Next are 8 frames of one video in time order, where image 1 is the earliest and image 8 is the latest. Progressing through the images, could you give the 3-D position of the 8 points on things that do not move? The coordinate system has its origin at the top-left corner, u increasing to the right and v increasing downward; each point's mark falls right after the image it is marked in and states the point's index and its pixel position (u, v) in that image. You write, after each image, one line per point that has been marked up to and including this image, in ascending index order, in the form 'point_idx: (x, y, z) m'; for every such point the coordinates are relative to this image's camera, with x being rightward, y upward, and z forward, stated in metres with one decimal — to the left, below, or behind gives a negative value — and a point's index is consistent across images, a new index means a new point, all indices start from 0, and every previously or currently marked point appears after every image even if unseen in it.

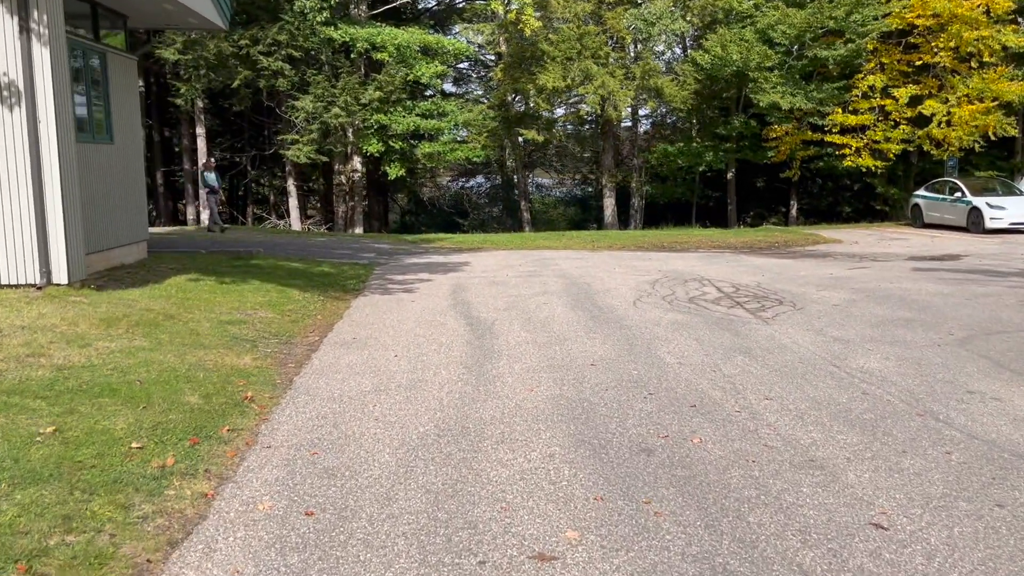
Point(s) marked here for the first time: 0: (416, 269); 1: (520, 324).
0: (-1.5, +0.3, +13.1) m
1: (+0.1, -0.4, +8.2) m
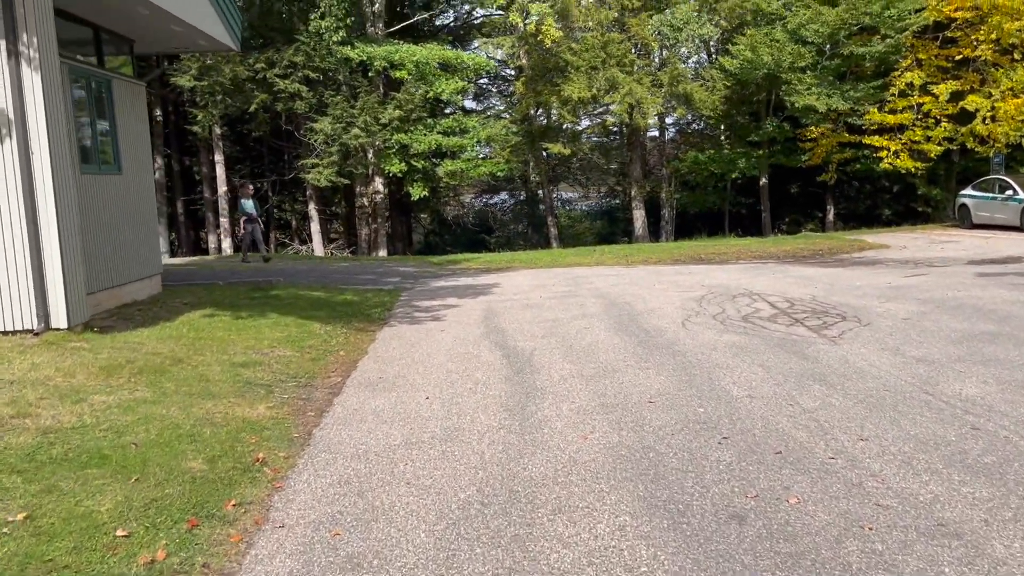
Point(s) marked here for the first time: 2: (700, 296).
0: (-1.0, -0.1, +12.4) m
1: (+0.4, -0.6, +7.5) m
2: (+2.5, -0.1, +11.0) m
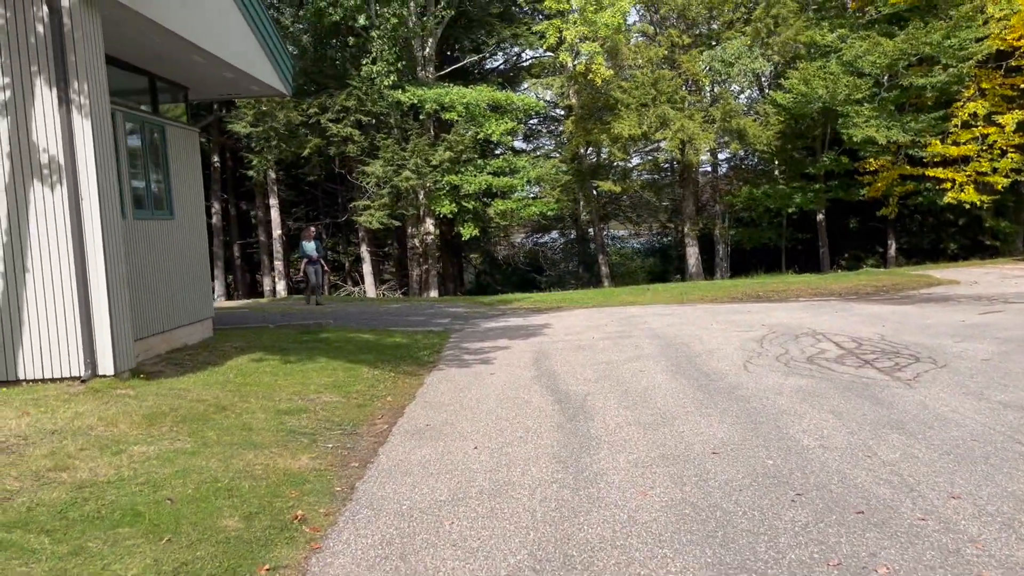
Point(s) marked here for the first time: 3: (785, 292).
0: (-0.2, -0.7, +12.2) m
1: (+0.9, -0.9, +7.1) m
2: (+3.1, -0.6, +10.6) m
3: (+5.4, -0.1, +16.8) m
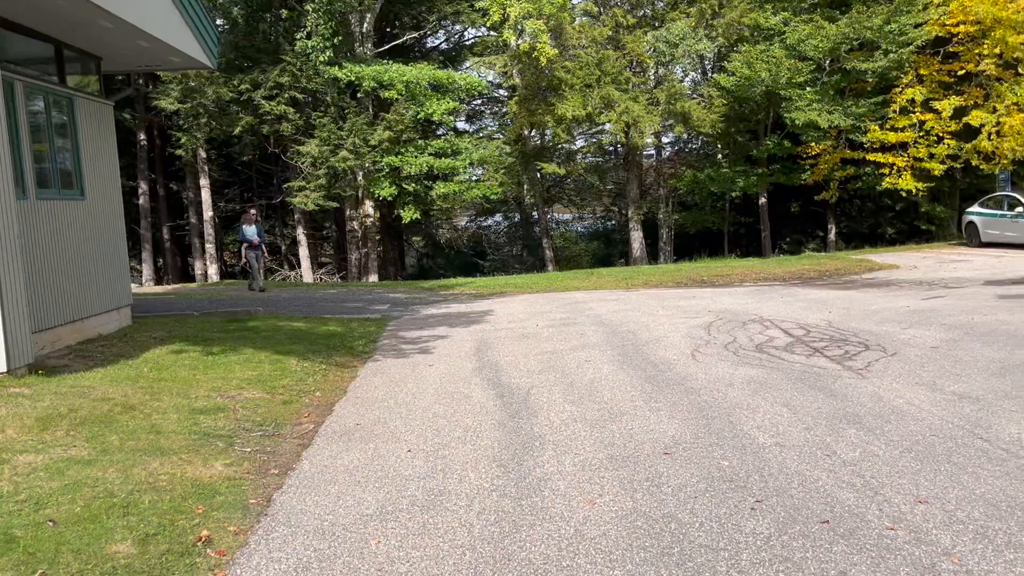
0: (-1.1, -0.5, +11.7) m
1: (+0.4, -0.8, +6.7) m
2: (+2.4, -0.4, +10.3) m
3: (+4.3, +0.2, +16.7) m
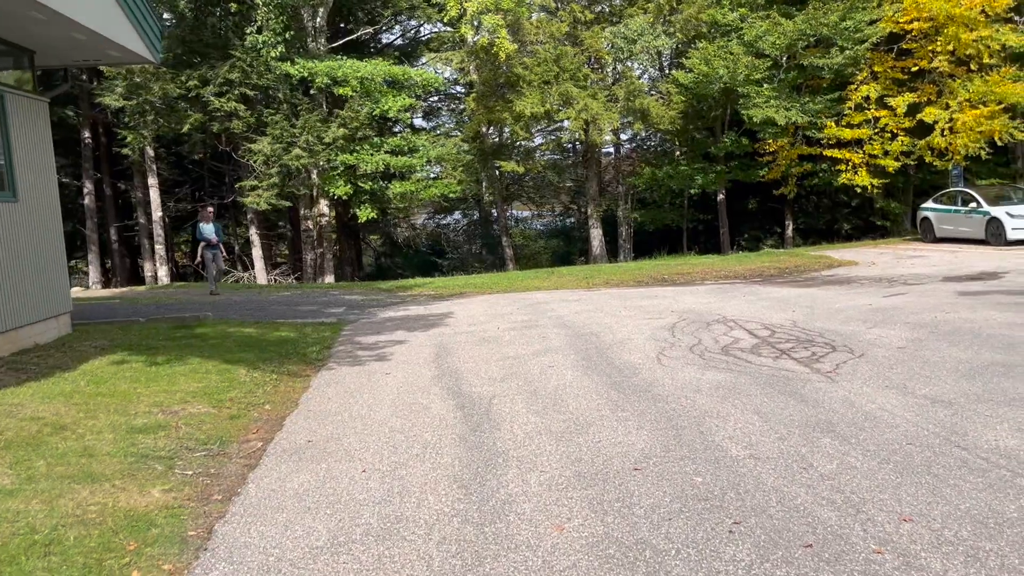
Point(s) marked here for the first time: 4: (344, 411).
0: (-1.6, -0.5, +11.3) m
1: (+0.1, -0.9, +6.5) m
2: (+1.9, -0.4, +10.1) m
3: (+3.5, +0.3, +16.6) m
4: (-1.3, -0.9, +6.5) m
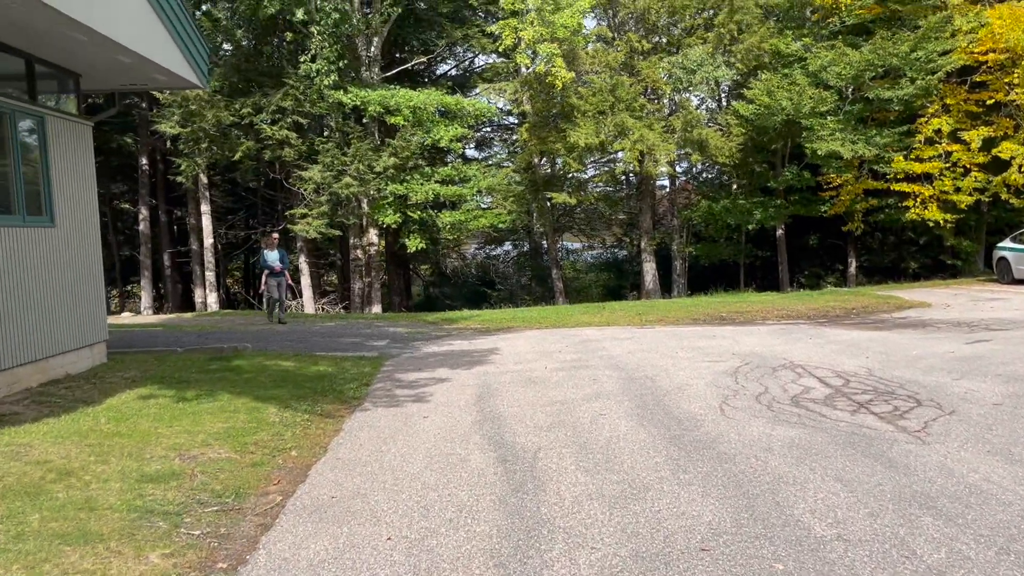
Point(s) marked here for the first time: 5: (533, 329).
0: (-1.0, -0.9, +10.8) m
1: (+0.4, -1.2, +5.8) m
2: (+2.5, -0.9, +9.4) m
3: (+4.4, -0.5, +15.7) m
4: (-1.0, -1.2, +5.9) m
5: (+0.4, -0.7, +14.9) m
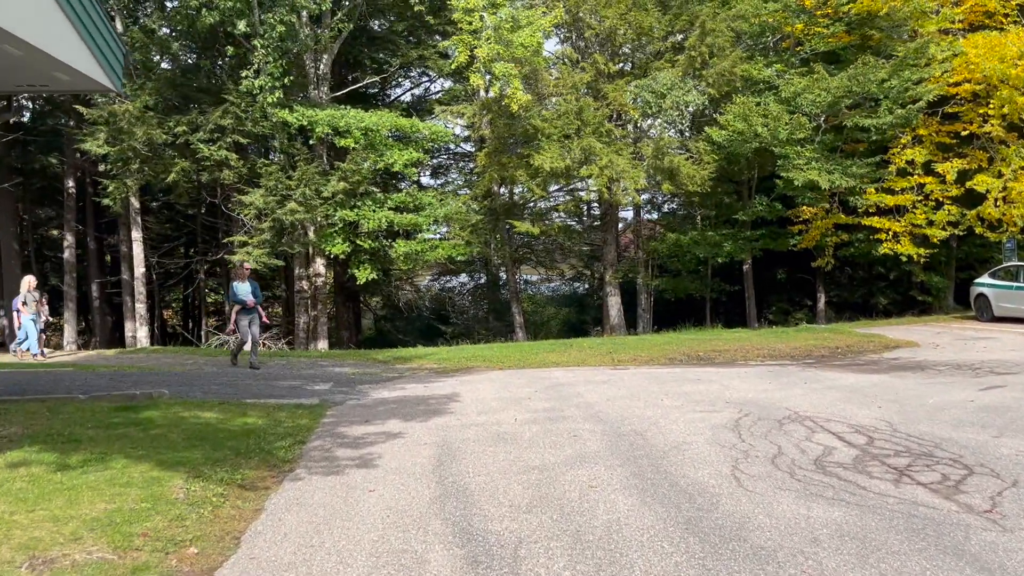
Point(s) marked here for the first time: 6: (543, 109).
0: (-1.4, -1.4, +9.3) m
1: (+0.3, -1.4, +4.4) m
2: (+2.1, -1.3, +8.1) m
3: (+3.7, -1.1, +14.6) m
4: (-1.1, -1.4, +4.4) m
5: (-0.3, -1.3, +13.5) m
6: (+0.7, +4.0, +19.1) m
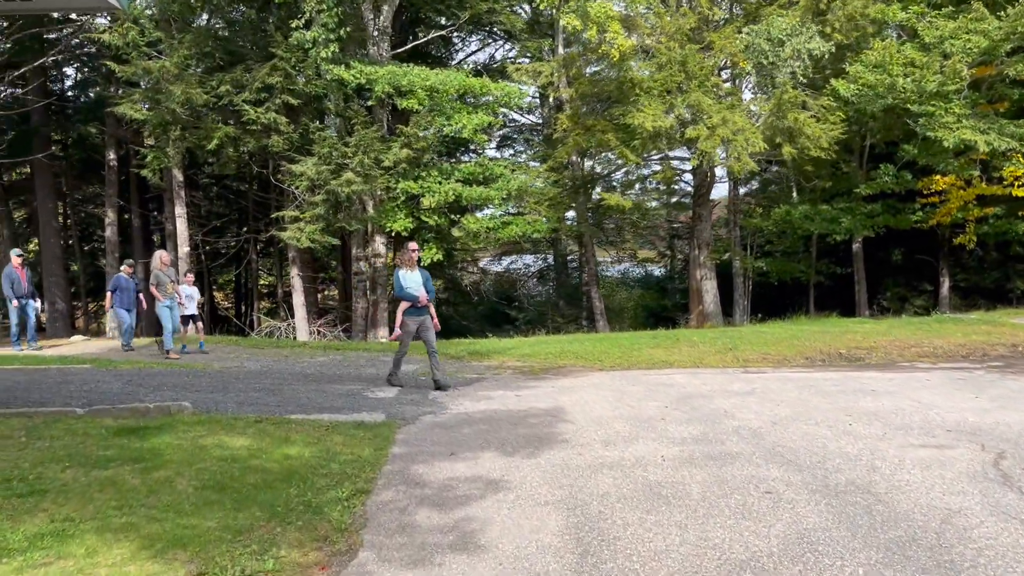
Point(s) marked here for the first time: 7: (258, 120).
0: (-0.3, -1.2, +6.9) m
1: (+1.1, -1.4, +1.9) m
2: (+3.1, -1.2, +5.5) m
3: (+5.2, -0.9, +11.8) m
4: (-0.3, -1.4, +2.0) m
5: (+1.1, -1.1, +11.0) m
6: (+2.4, +4.4, +16.4) m
7: (-5.0, +3.3, +16.7) m
